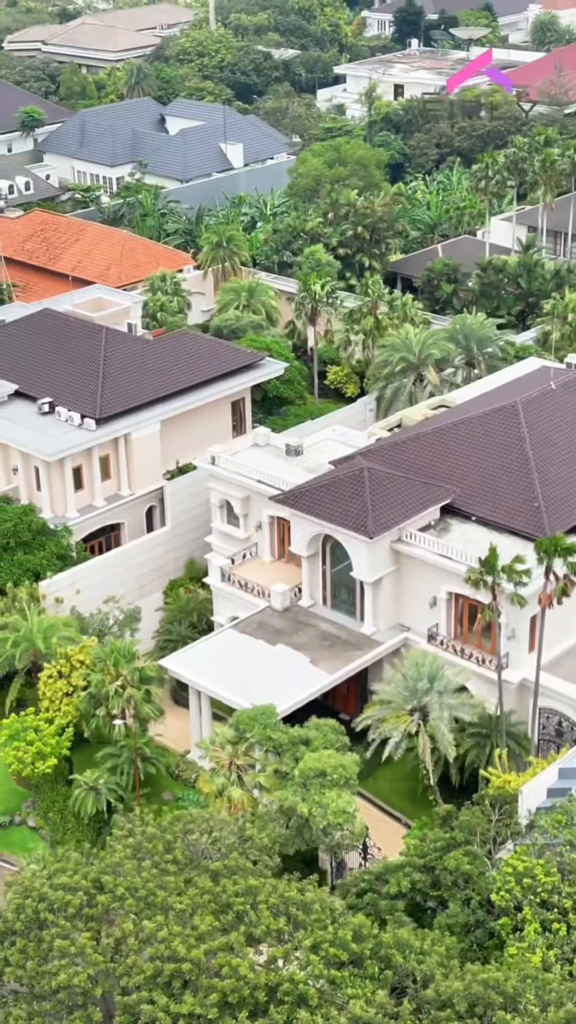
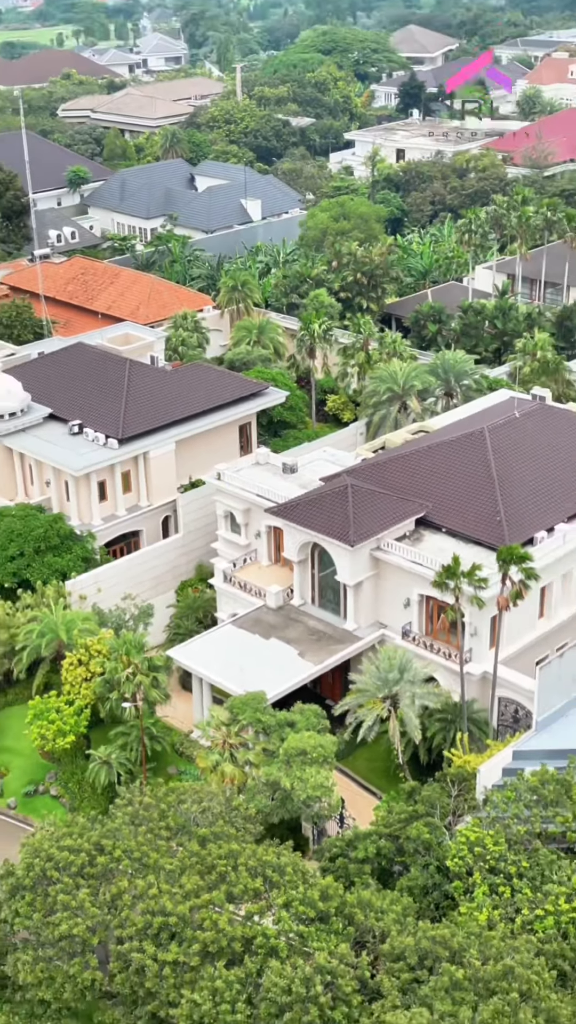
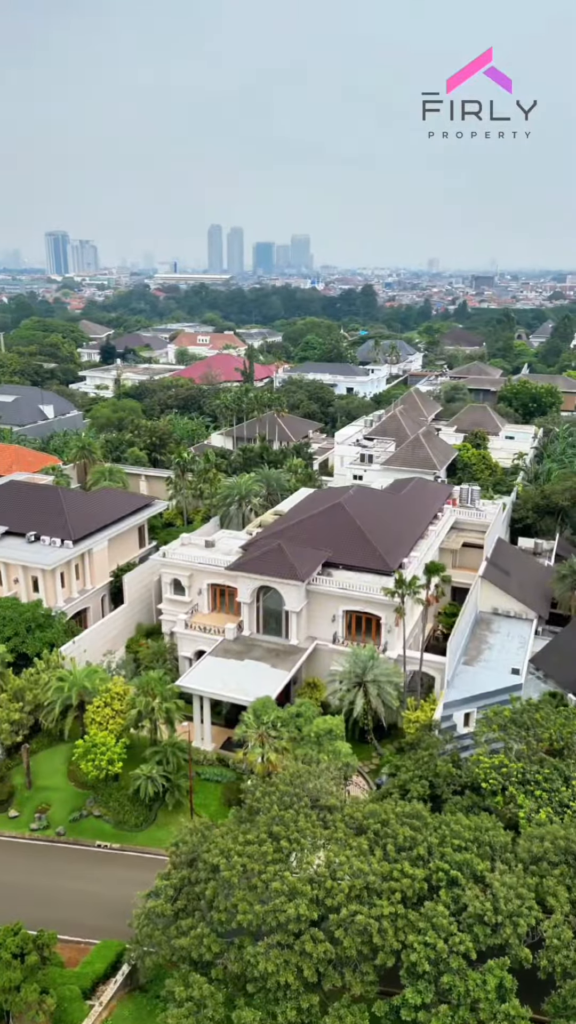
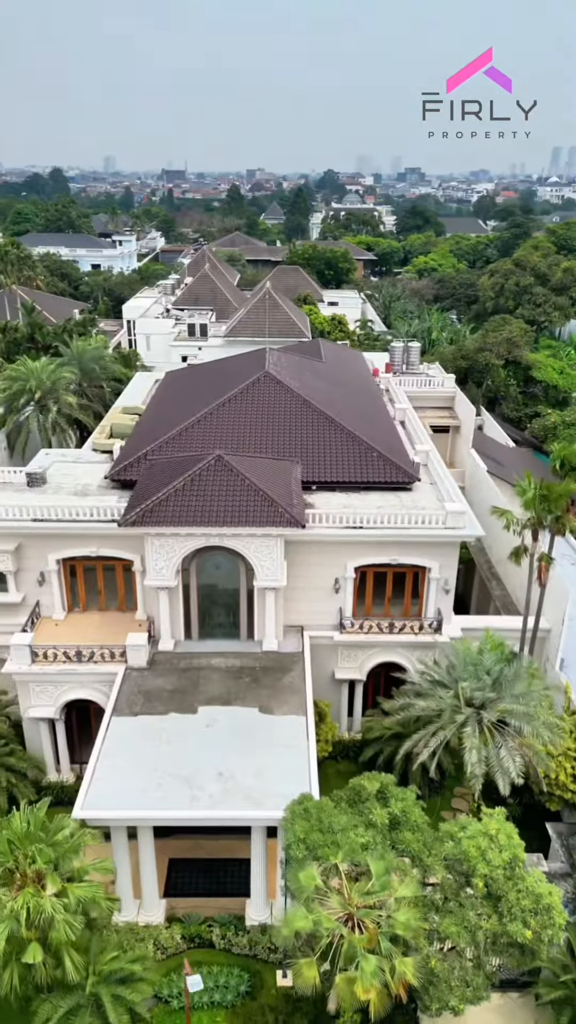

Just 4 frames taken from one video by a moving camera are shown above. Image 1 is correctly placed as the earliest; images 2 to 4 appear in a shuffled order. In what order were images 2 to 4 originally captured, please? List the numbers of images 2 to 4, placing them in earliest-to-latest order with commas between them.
2, 3, 4
